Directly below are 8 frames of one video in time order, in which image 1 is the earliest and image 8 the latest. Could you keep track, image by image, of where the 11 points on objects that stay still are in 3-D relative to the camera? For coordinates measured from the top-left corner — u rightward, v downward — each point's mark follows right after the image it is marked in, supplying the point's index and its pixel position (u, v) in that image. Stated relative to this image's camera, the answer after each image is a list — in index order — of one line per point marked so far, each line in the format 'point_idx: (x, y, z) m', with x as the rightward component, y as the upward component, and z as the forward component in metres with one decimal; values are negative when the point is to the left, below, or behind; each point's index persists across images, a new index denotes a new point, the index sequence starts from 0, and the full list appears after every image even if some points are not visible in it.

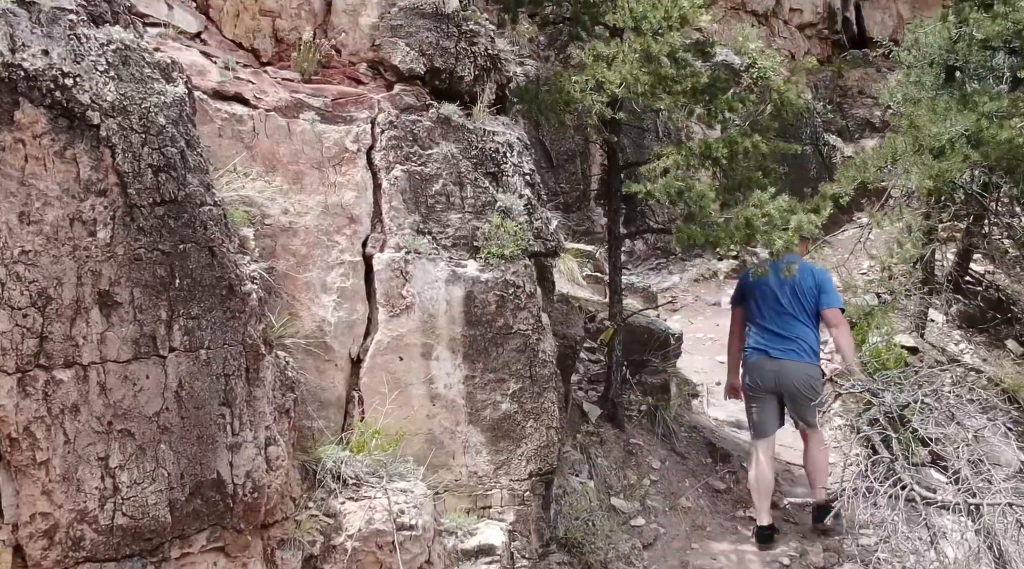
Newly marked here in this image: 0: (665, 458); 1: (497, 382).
0: (+1.0, -1.1, +6.0) m
1: (-0.1, -0.4, +3.7) m
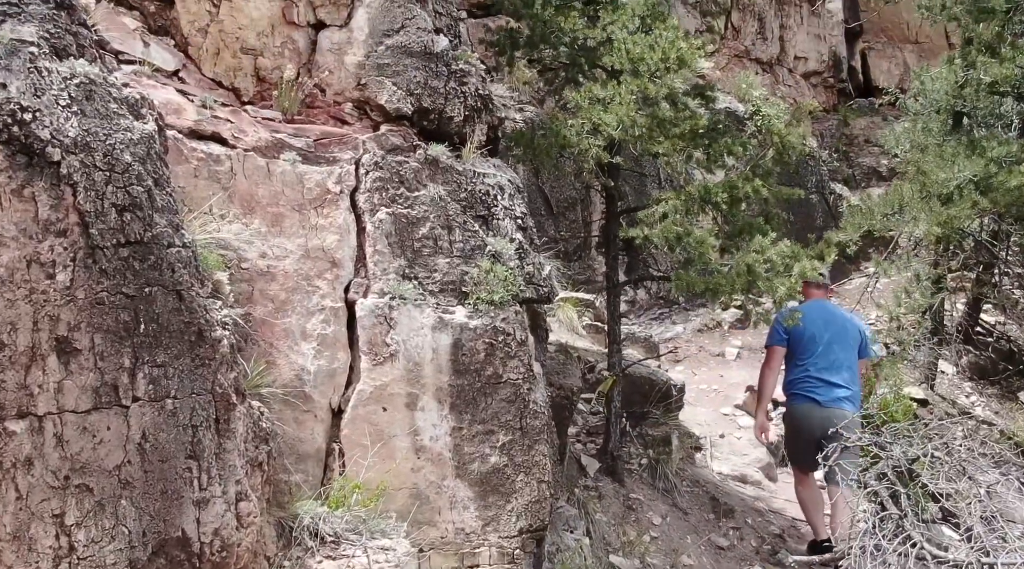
0: (+1.0, -1.4, +5.8) m
1: (-0.1, -0.6, +3.6) m
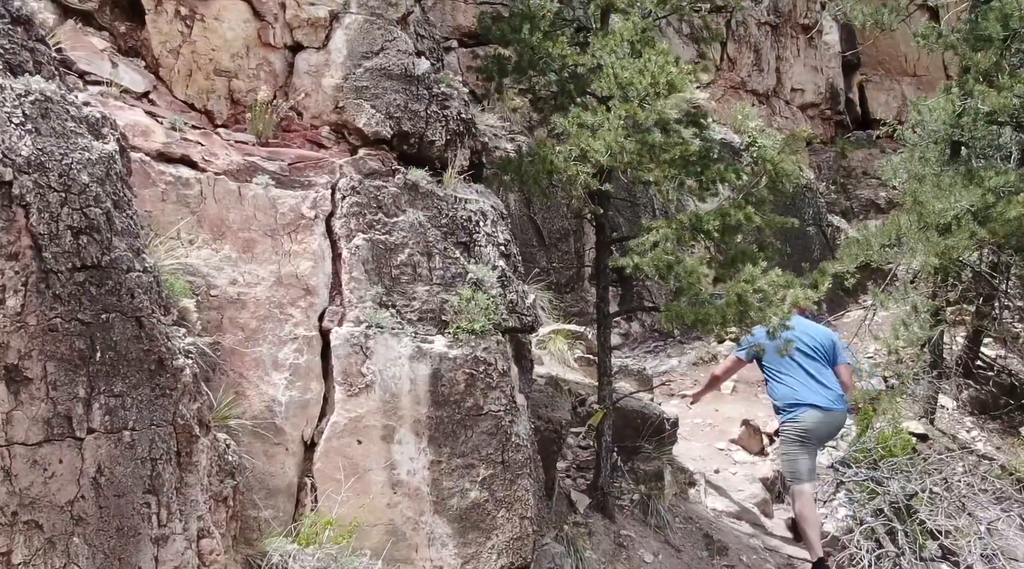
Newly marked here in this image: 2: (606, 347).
0: (+0.9, -1.6, +5.6) m
1: (-0.2, -0.7, +3.4) m
2: (+0.6, -0.4, +5.7) m
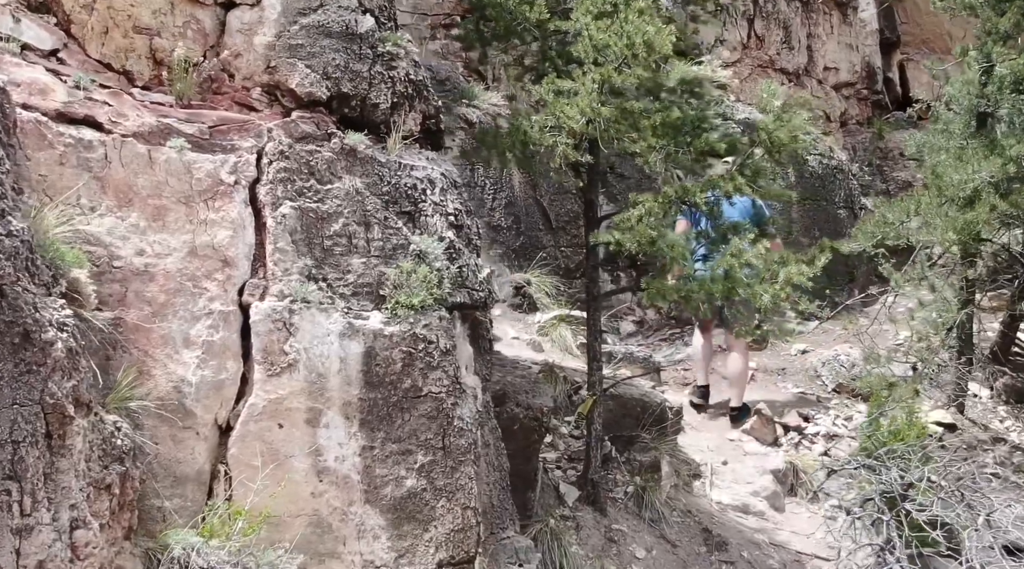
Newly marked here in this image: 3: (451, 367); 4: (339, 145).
0: (+0.8, -1.5, +5.3) m
1: (-0.4, -0.6, +3.2) m
2: (+0.5, -0.3, +5.4) m
3: (-0.2, -0.3, +3.3) m
4: (-0.6, +0.5, +3.4) m
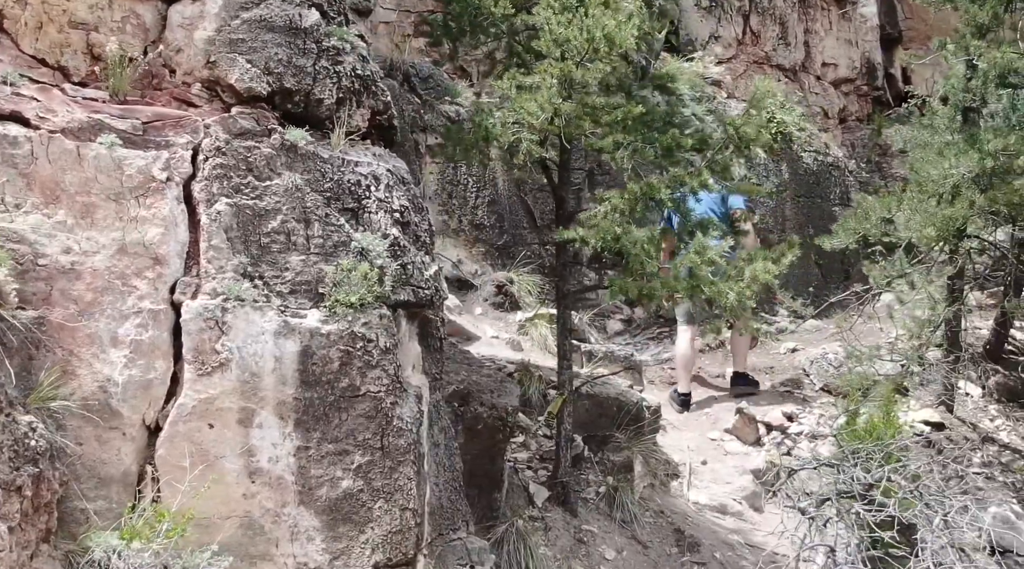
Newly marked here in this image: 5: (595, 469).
0: (+0.6, -1.5, +5.2) m
1: (-0.6, -0.6, +3.1) m
2: (+0.3, -0.3, +5.4) m
3: (-0.4, -0.3, +3.2) m
4: (-0.8, +0.5, +3.3) m
5: (+0.5, -1.1, +5.7) m
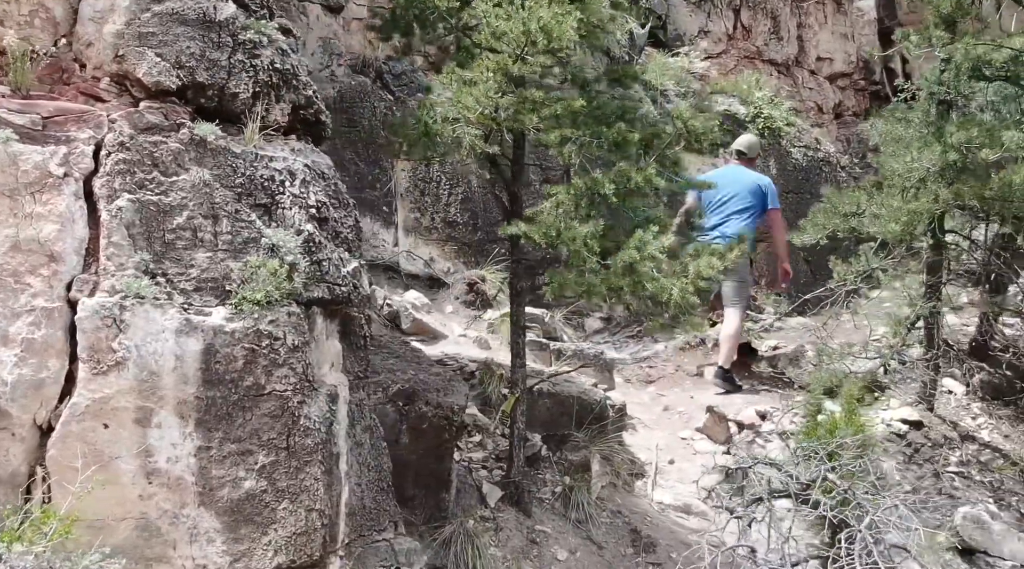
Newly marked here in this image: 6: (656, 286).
0: (+0.3, -1.5, +5.2) m
1: (-0.9, -0.6, +3.0) m
2: (0.0, -0.2, +5.3) m
3: (-0.7, -0.3, +3.2) m
4: (-1.1, +0.5, +3.3) m
5: (+0.2, -1.1, +5.7) m
6: (+0.7, 0.0, +4.4) m
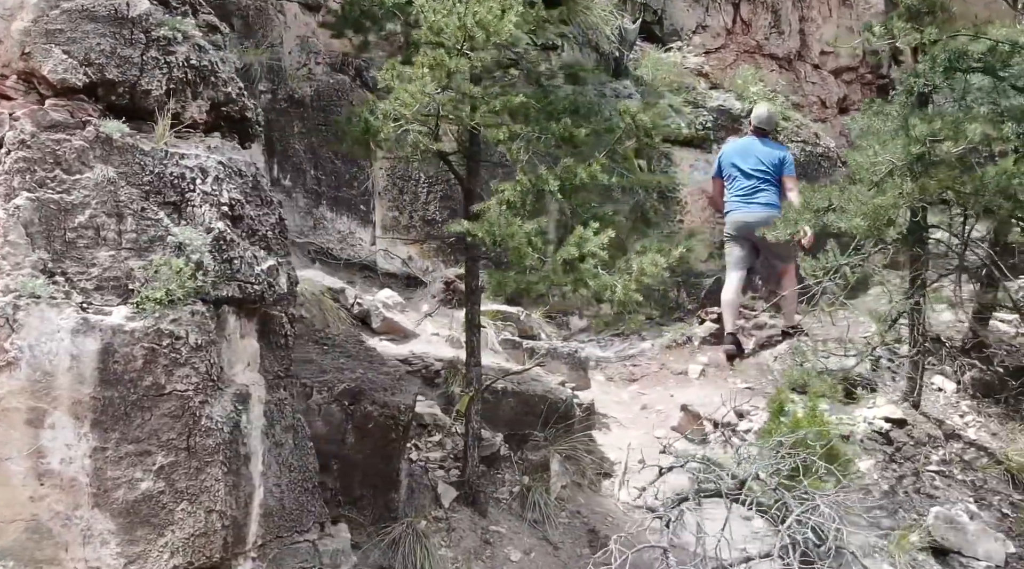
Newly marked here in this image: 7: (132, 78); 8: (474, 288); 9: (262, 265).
0: (+0.1, -1.4, +5.1) m
1: (-1.2, -0.6, +3.0) m
2: (-0.2, -0.2, +5.2) m
3: (-1.0, -0.3, +3.1) m
4: (-1.5, +0.5, +3.2) m
5: (0.0, -1.1, +5.6) m
6: (+0.4, 0.0, +4.3) m
7: (-1.4, +0.8, +3.4) m
8: (-0.2, 0.0, +5.2) m
9: (-0.9, +0.1, +3.4) m
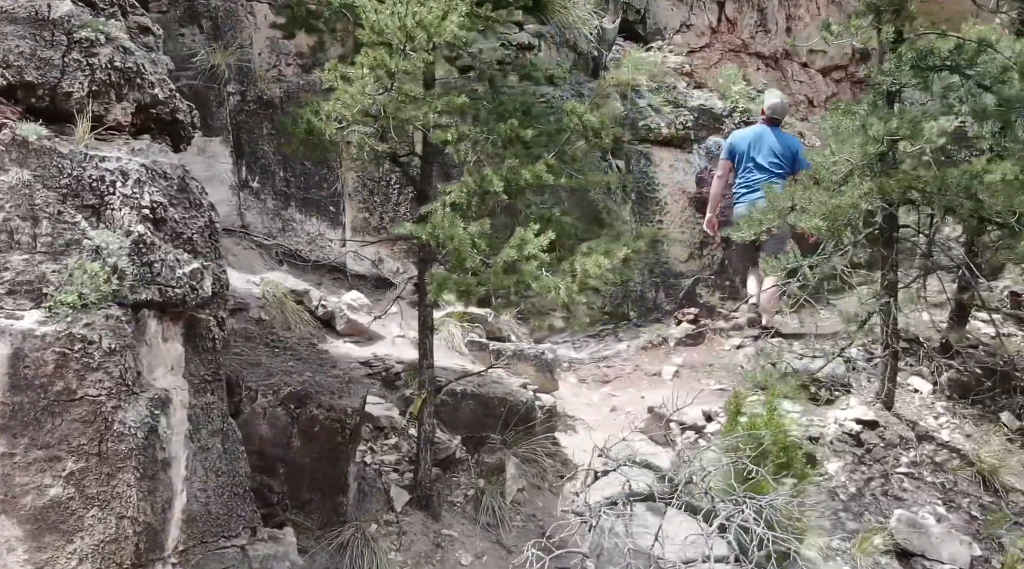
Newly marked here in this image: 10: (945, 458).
0: (-0.2, -1.5, +5.0) m
1: (-1.5, -0.6, +3.0) m
2: (-0.5, -0.2, +5.2) m
3: (-1.3, -0.3, +3.1) m
4: (-1.7, +0.5, +3.2) m
5: (-0.3, -1.1, +5.6) m
6: (+0.1, 0.0, +4.3) m
7: (-1.7, +0.7, +3.4) m
8: (-0.5, 0.0, +5.1) m
9: (-1.2, +0.1, +3.4) m
10: (+2.9, -1.2, +6.4) m
